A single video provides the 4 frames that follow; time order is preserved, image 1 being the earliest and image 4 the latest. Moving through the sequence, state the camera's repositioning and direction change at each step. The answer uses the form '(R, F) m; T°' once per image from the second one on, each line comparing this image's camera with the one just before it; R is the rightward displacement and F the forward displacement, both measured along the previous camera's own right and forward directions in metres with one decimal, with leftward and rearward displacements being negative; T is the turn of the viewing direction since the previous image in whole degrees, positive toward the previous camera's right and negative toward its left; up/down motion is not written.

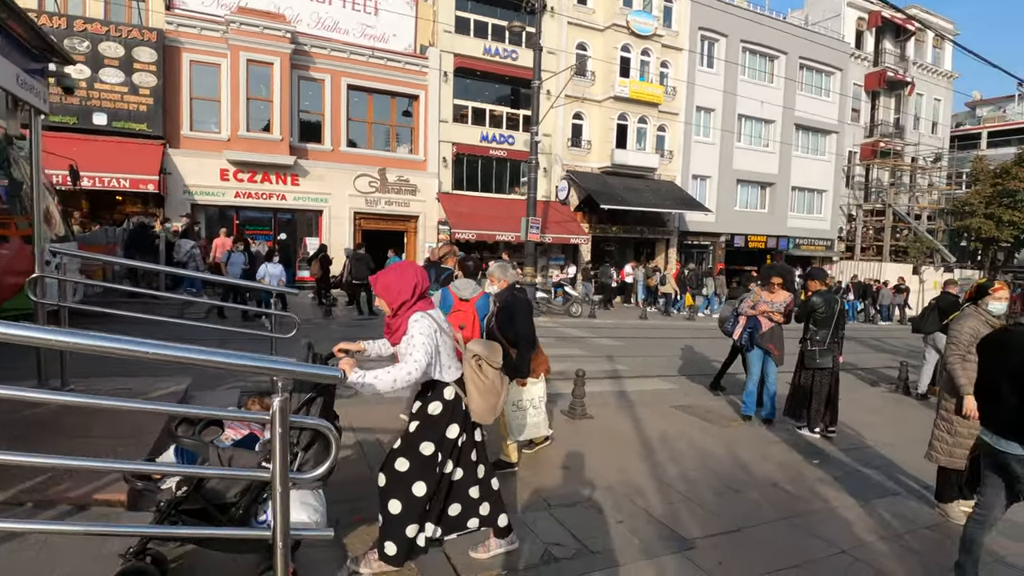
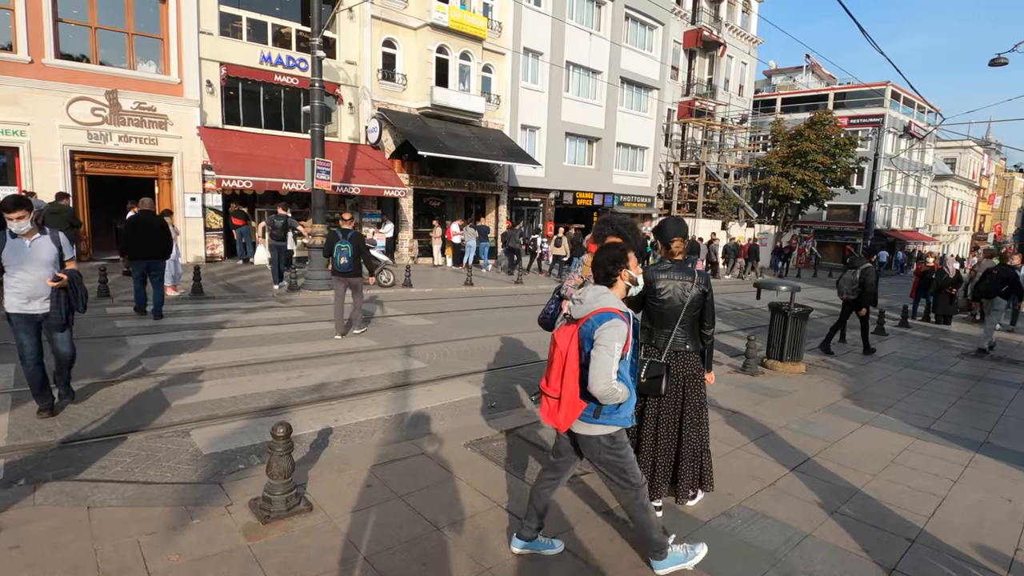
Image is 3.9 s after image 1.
(+1.2, +2.9) m; +16°
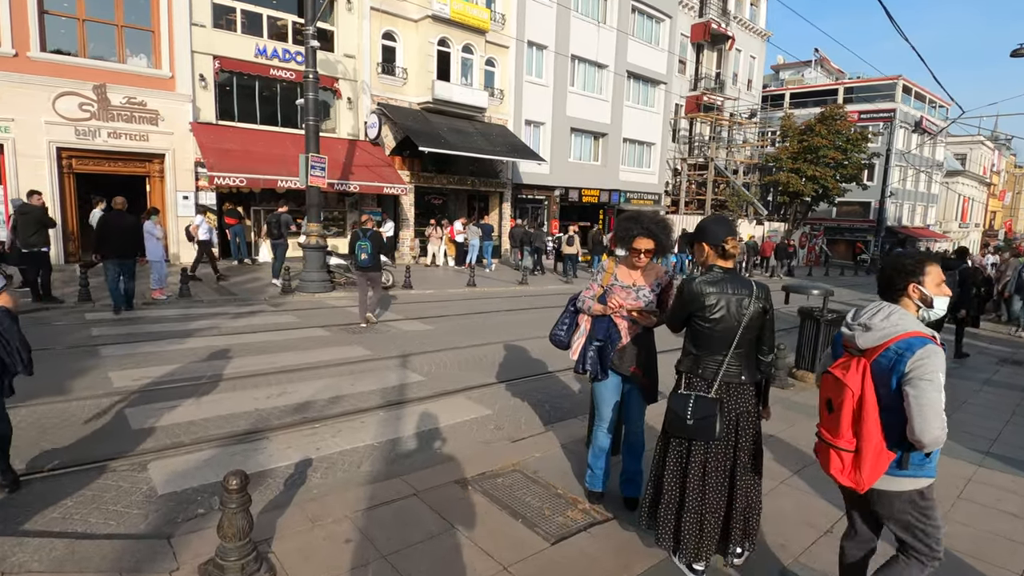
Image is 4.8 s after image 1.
(0.0, +0.6) m; 0°
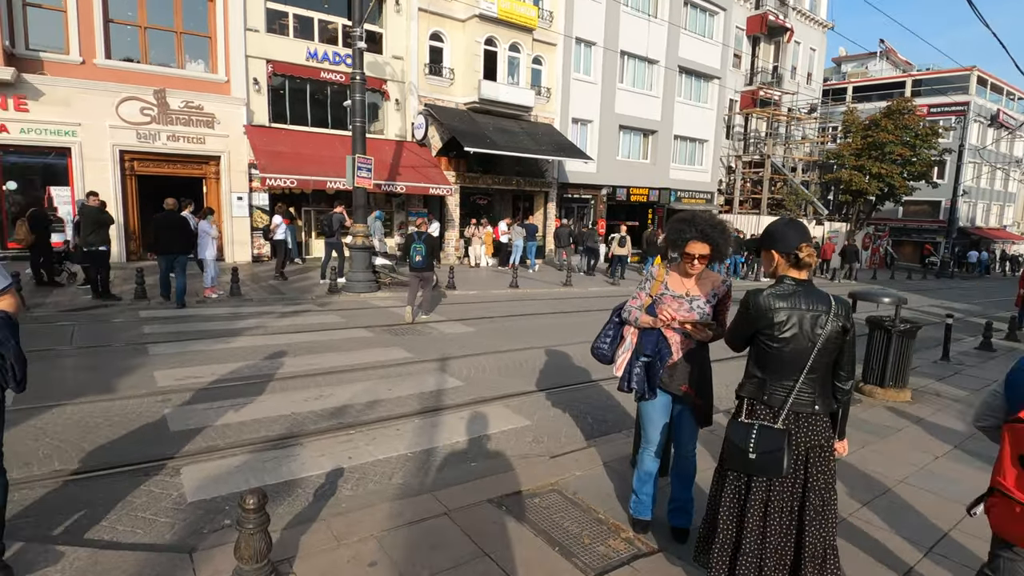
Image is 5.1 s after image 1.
(0.0, +0.2) m; -5°
